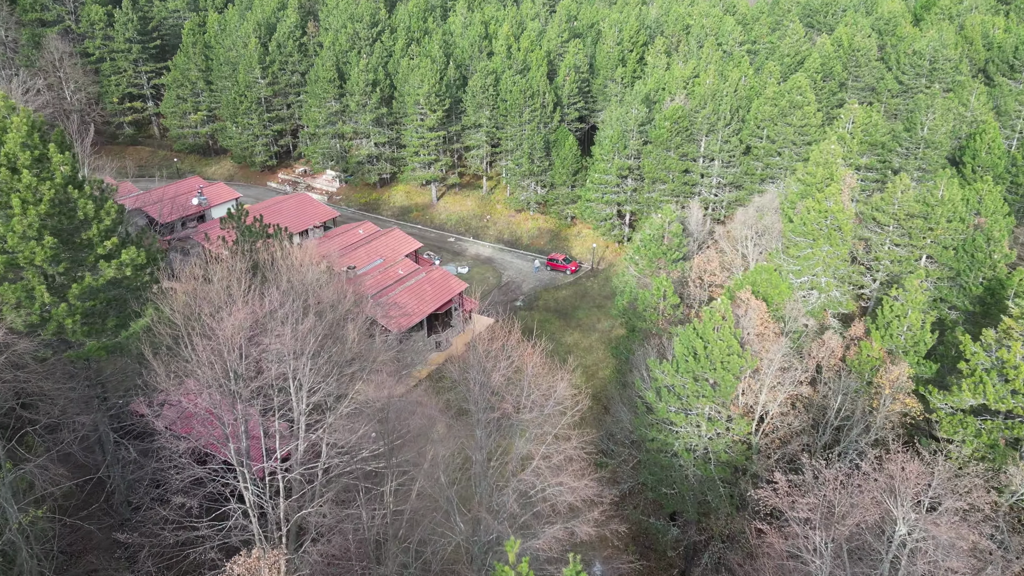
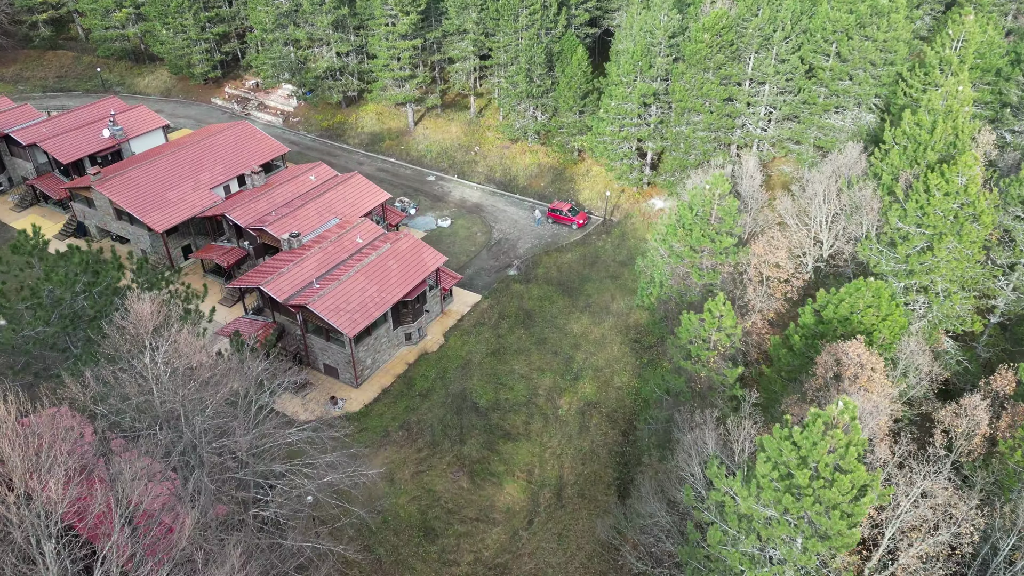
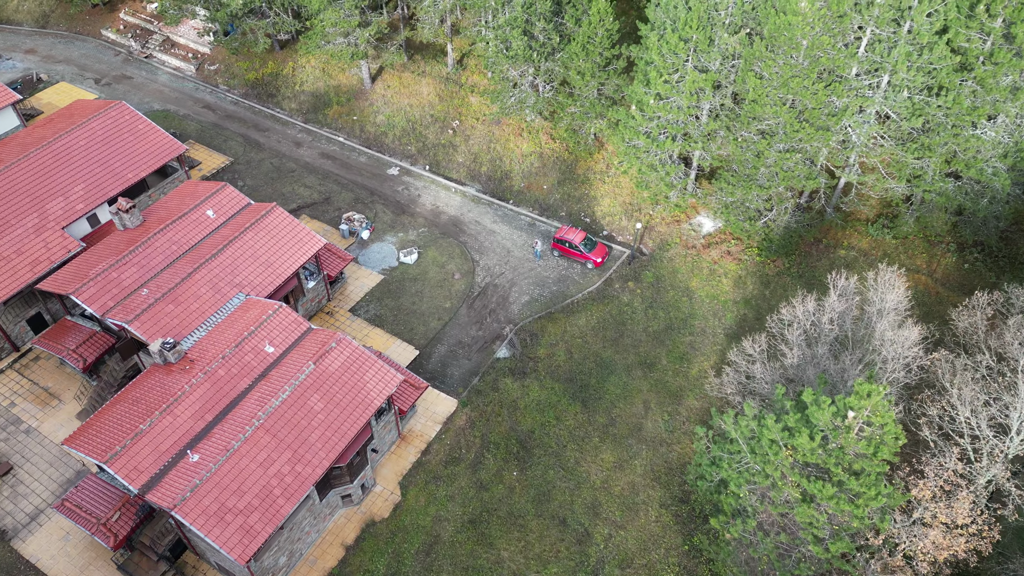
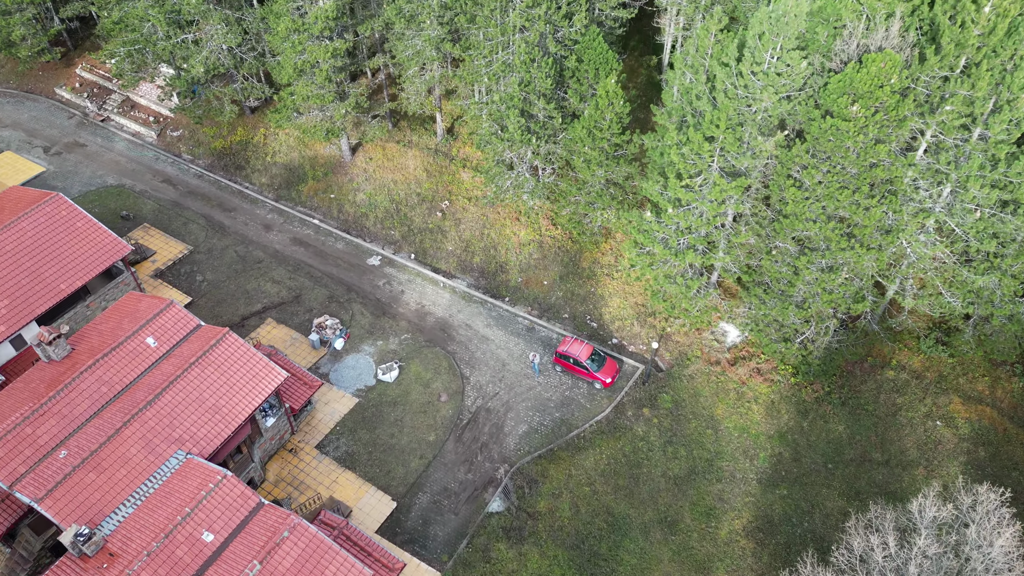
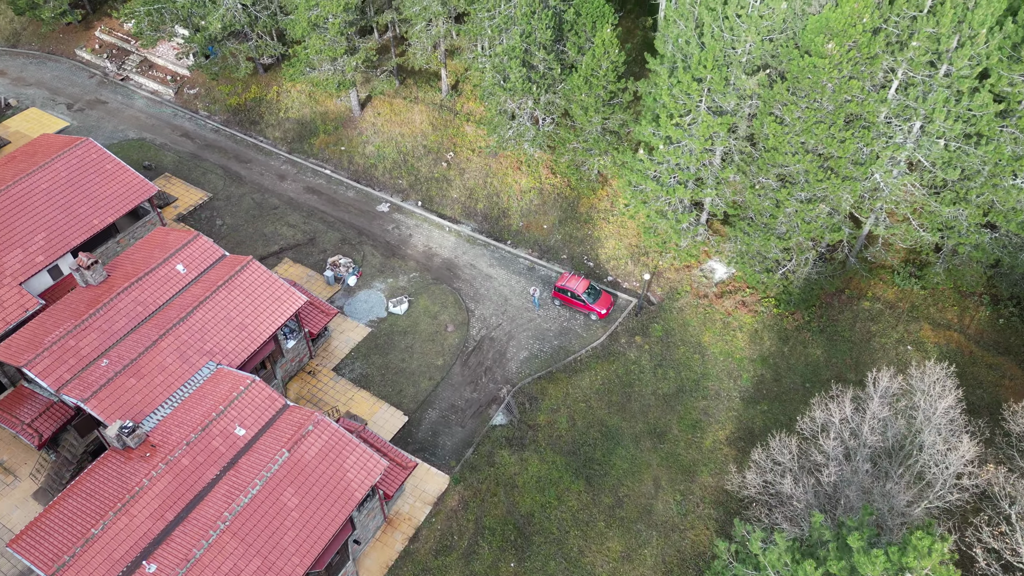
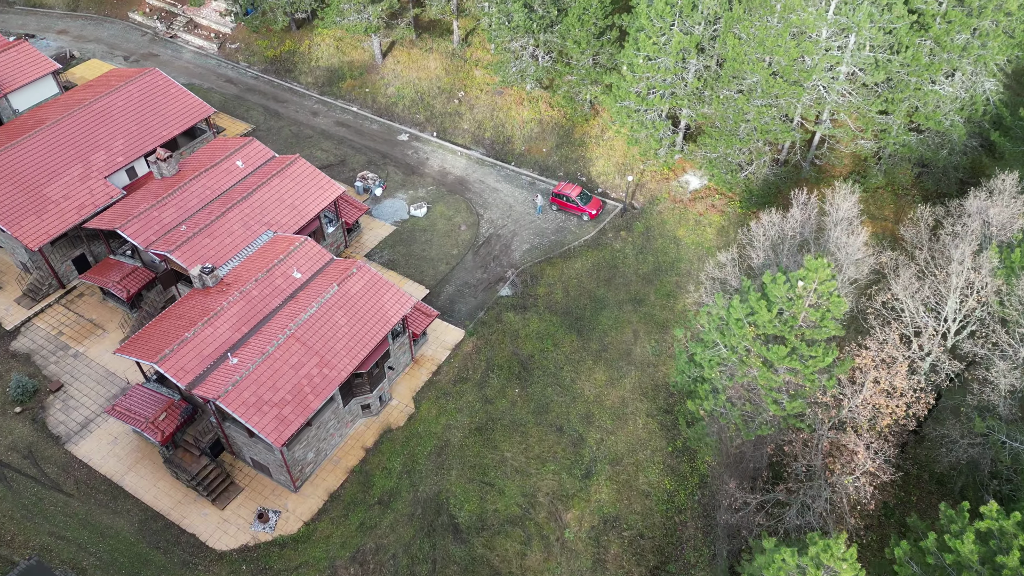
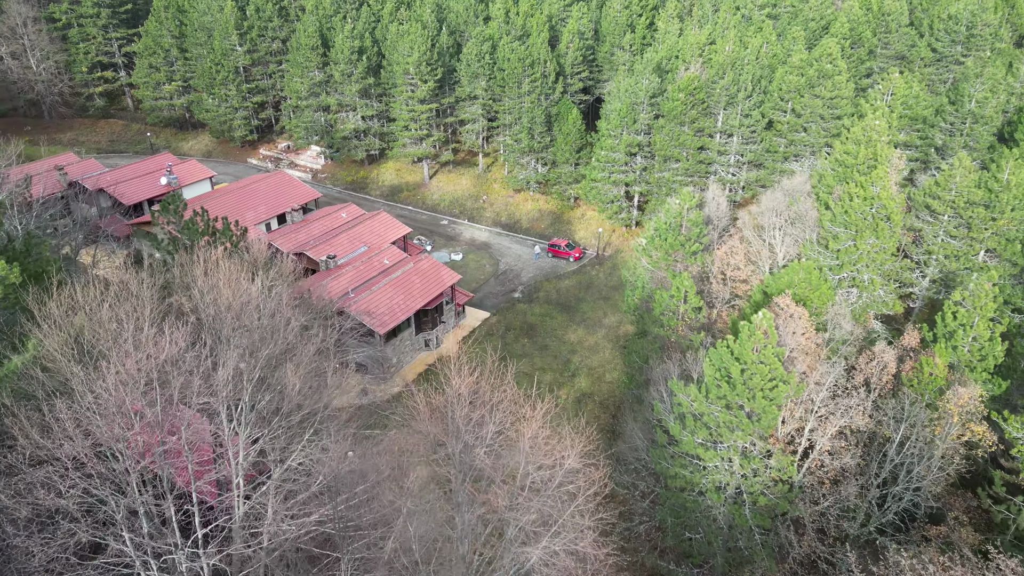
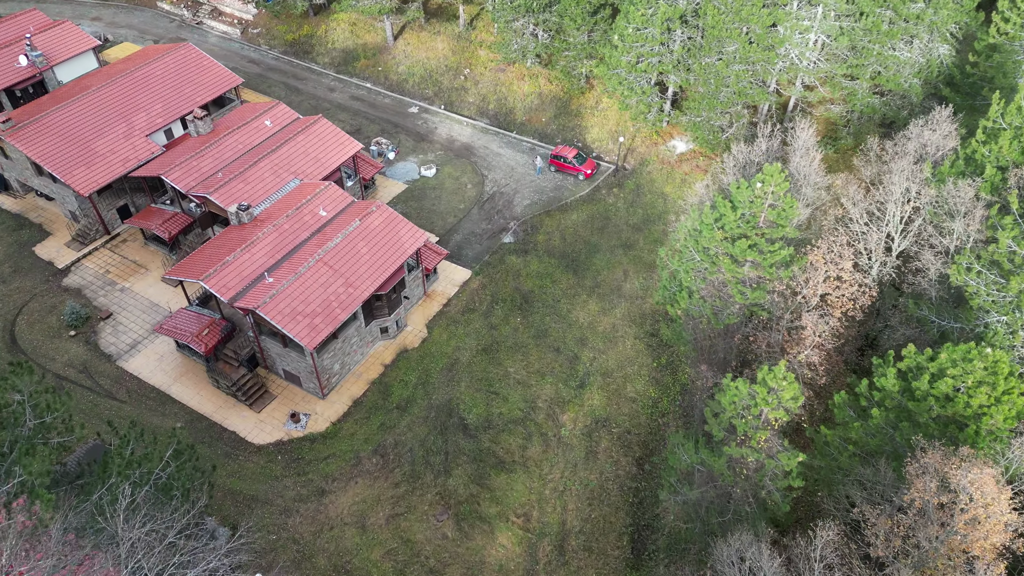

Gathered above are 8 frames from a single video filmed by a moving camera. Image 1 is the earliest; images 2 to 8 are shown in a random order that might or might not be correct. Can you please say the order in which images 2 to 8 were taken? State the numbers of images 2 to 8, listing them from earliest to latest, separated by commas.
7, 2, 8, 6, 3, 5, 4
